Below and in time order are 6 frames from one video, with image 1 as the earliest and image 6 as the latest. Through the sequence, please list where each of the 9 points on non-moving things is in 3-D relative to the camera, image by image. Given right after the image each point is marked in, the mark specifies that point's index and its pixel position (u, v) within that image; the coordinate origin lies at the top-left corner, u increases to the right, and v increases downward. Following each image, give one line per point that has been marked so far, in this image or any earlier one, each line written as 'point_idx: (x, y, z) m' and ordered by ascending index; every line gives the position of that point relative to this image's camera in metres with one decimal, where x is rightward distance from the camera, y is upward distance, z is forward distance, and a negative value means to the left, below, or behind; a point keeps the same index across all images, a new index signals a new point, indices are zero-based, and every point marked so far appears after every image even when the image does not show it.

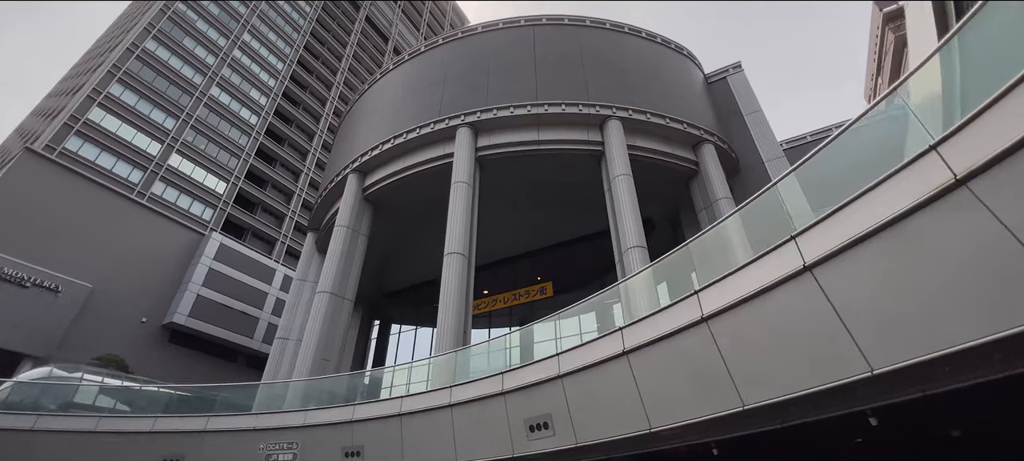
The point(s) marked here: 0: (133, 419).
0: (-10.3, -5.1, +13.0) m
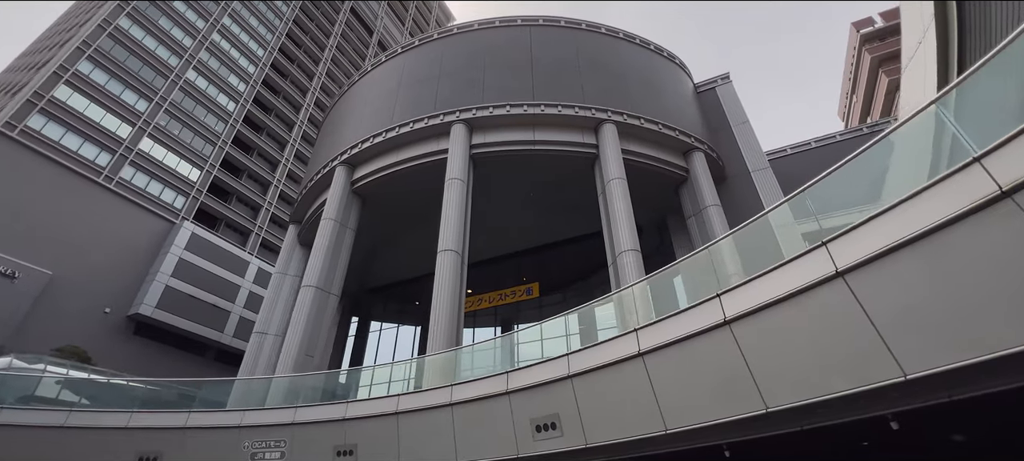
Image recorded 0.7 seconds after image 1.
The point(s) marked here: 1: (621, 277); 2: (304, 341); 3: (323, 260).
0: (-10.4, -4.7, +12.4) m
1: (+3.6, -1.5, +15.7) m
2: (-7.2, -3.8, +16.6) m
3: (-7.2, -1.1, +18.2) m
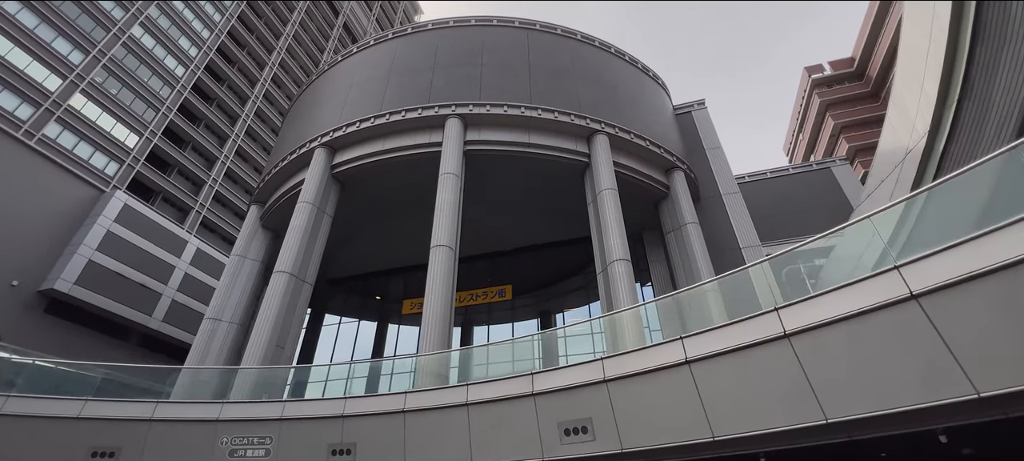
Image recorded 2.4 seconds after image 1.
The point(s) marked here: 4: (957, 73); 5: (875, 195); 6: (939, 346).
0: (-10.4, -3.8, +10.9) m
1: (+3.3, -1.9, +16.0) m
2: (-7.6, -3.2, +15.5) m
3: (-7.6, -0.5, +17.1) m
4: (+8.8, +3.0, +9.5) m
5: (+11.0, +1.0, +14.6) m
6: (+4.9, -1.3, +5.5) m
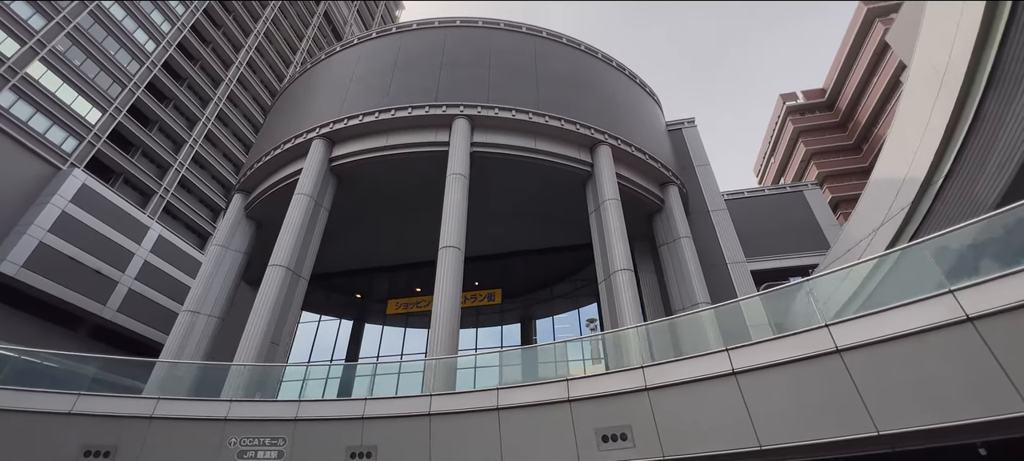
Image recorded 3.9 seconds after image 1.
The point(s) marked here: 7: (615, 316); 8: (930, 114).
0: (-9.9, -3.4, +10.0) m
1: (+3.4, -2.2, +16.3) m
2: (-7.5, -3.0, +14.8) m
3: (-7.4, -0.3, +16.5) m
4: (+9.7, +2.4, +10.3) m
5: (+11.3, +0.3, +15.5) m
6: (+5.9, -1.7, +5.9) m
7: (+3.4, -2.8, +15.9) m
8: (+9.8, +2.8, +11.3) m
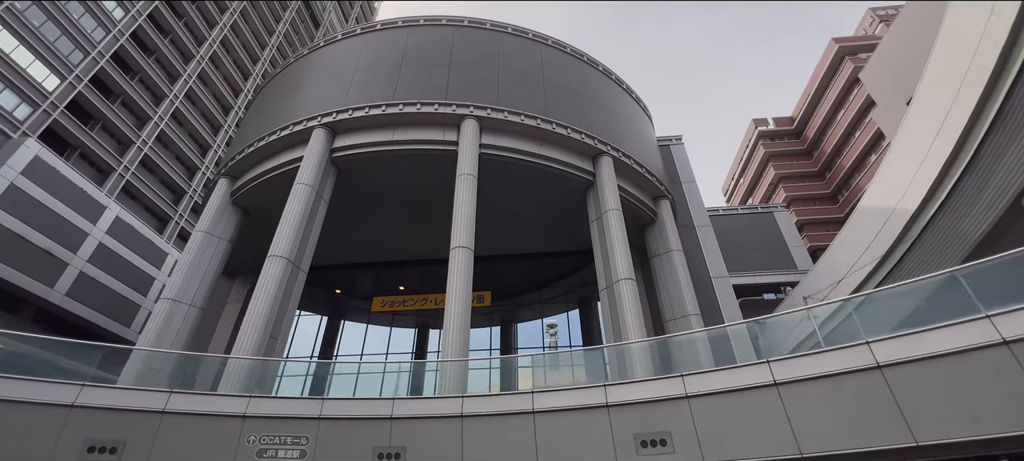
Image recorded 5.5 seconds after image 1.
0: (-9.1, -2.9, +9.2) m
1: (+3.6, -2.5, +16.7) m
2: (-7.2, -2.6, +14.2) m
3: (-7.1, 0.0, +15.9) m
4: (+10.6, +1.7, +11.4) m
5: (+11.6, -0.5, +16.6) m
6: (+7.0, -2.1, +6.6) m
7: (+3.6, -3.2, +16.3) m
8: (+10.7, +2.1, +12.3) m
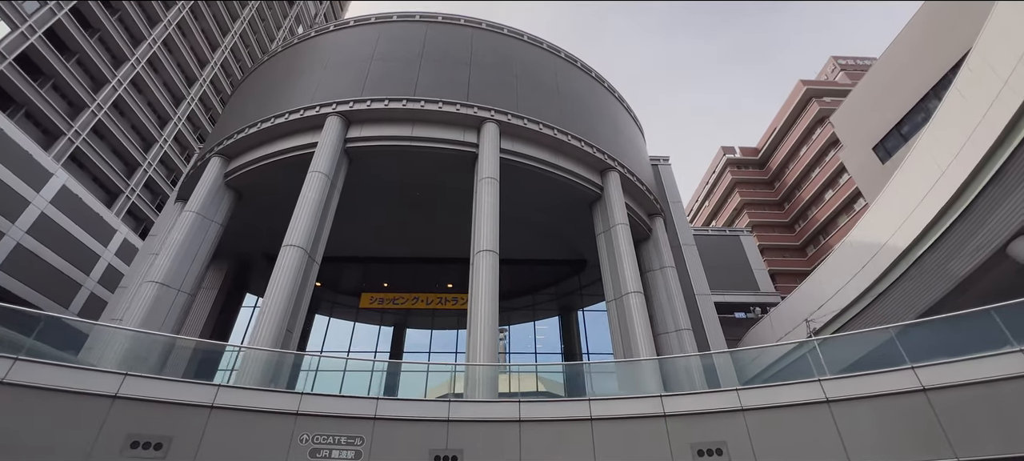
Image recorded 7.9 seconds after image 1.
0: (-7.7, -2.4, +8.3) m
1: (+4.0, -3.0, +17.3) m
2: (-6.4, -2.3, +13.5) m
3: (-6.3, +0.4, +15.2) m
4: (+11.9, +0.7, +12.9) m
5: (+12.1, -1.6, +18.2) m
6: (+8.6, -2.9, +7.7) m
7: (+4.0, -3.7, +16.9) m
8: (+11.9, +1.0, +13.9) m
